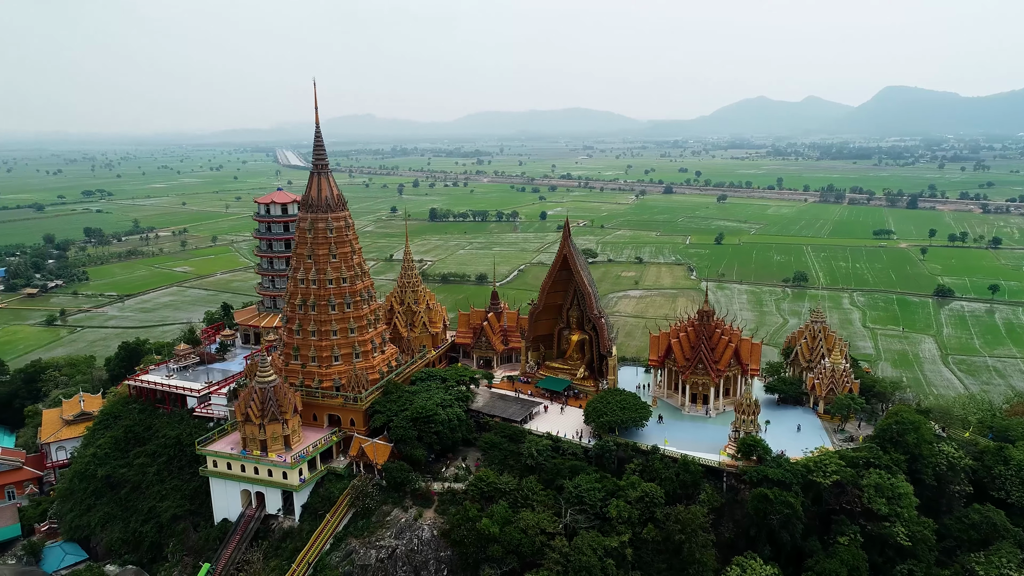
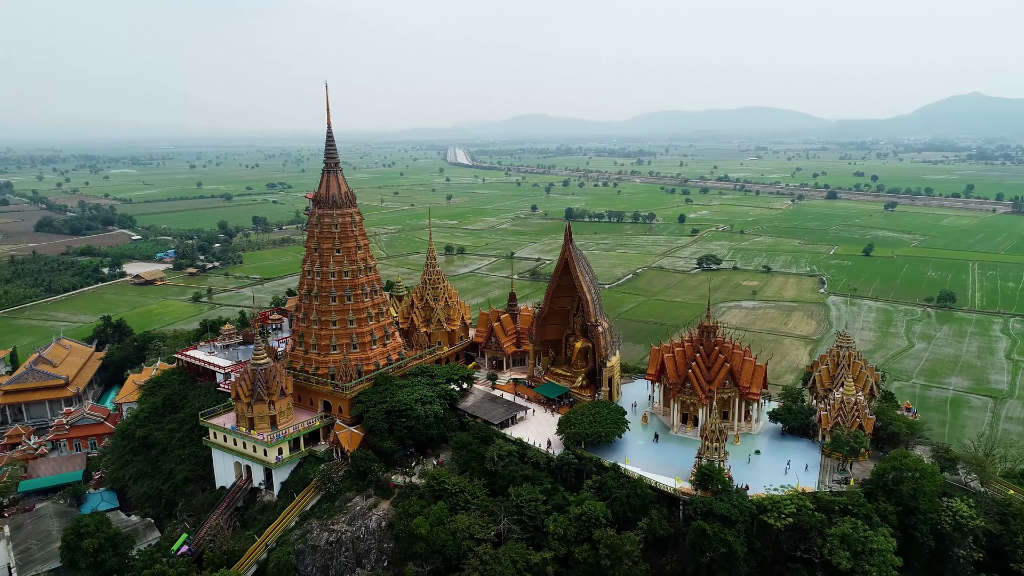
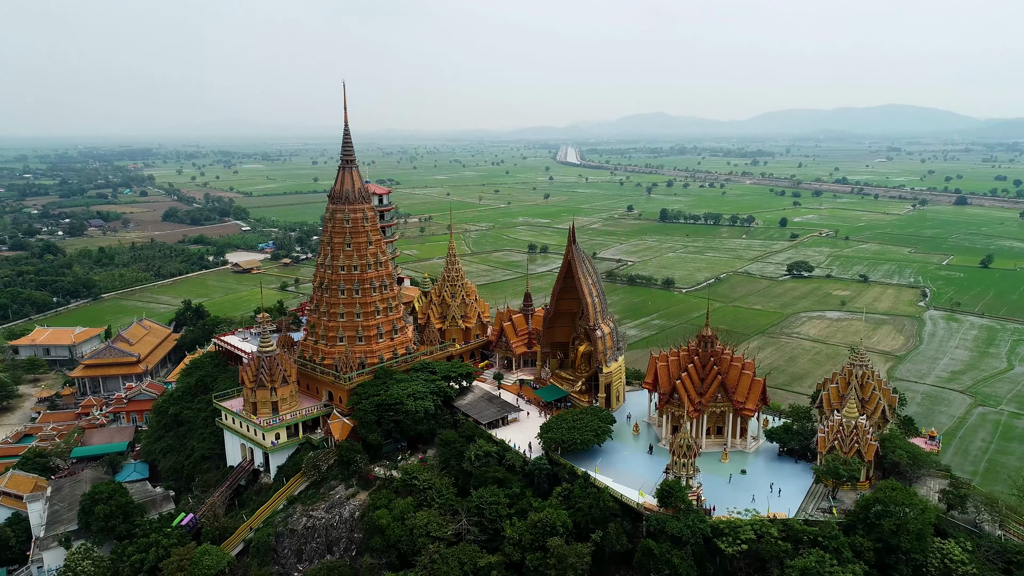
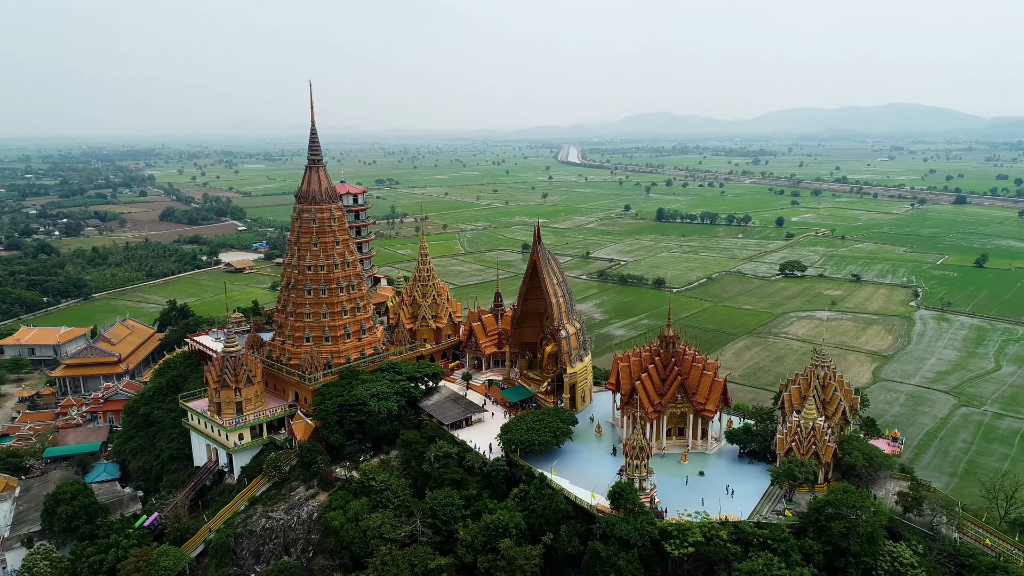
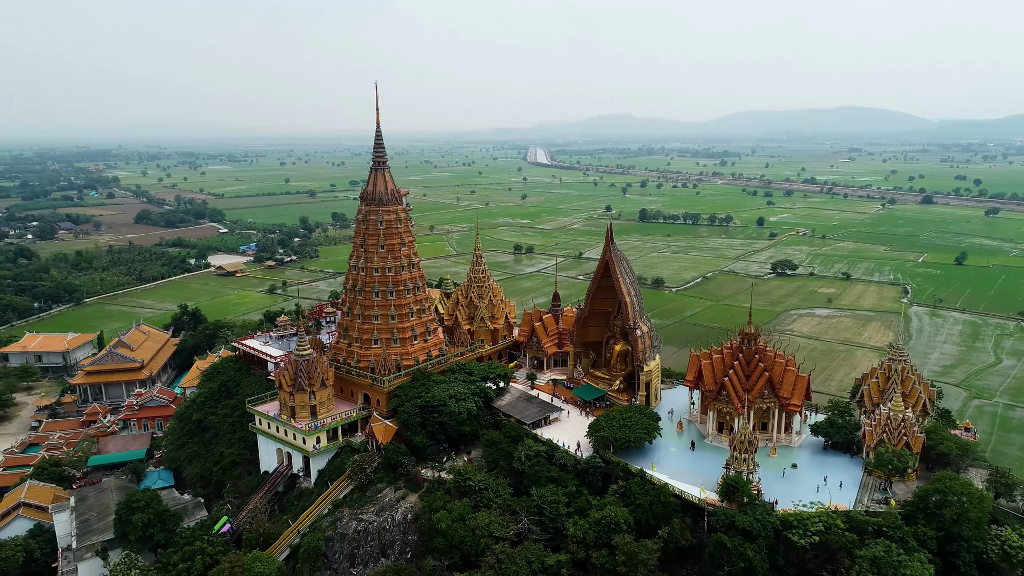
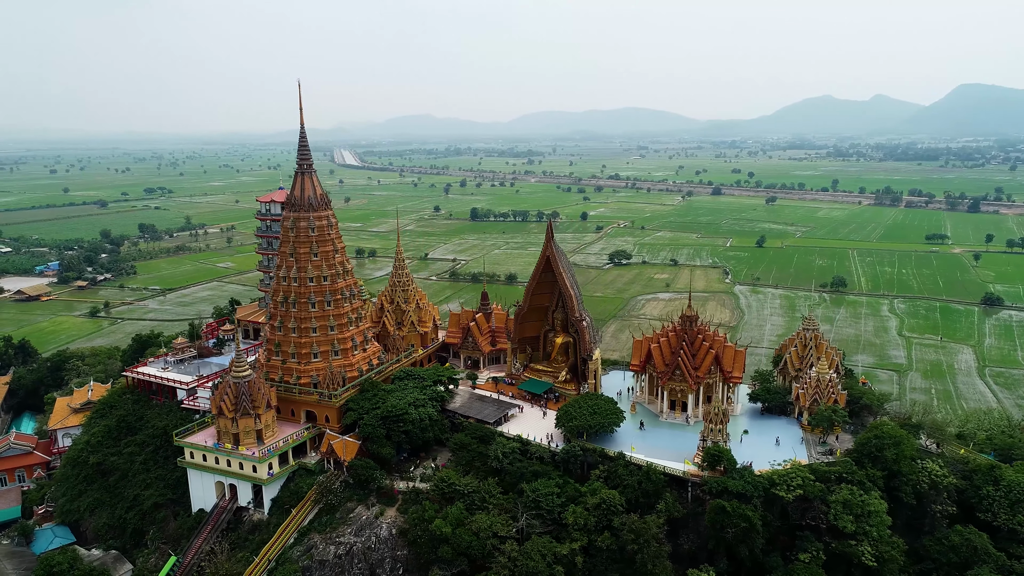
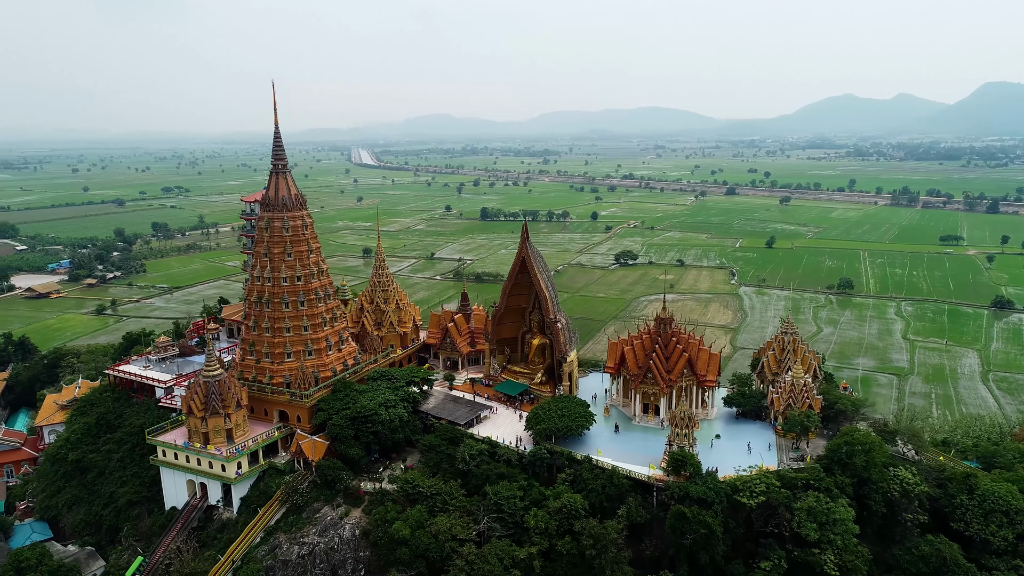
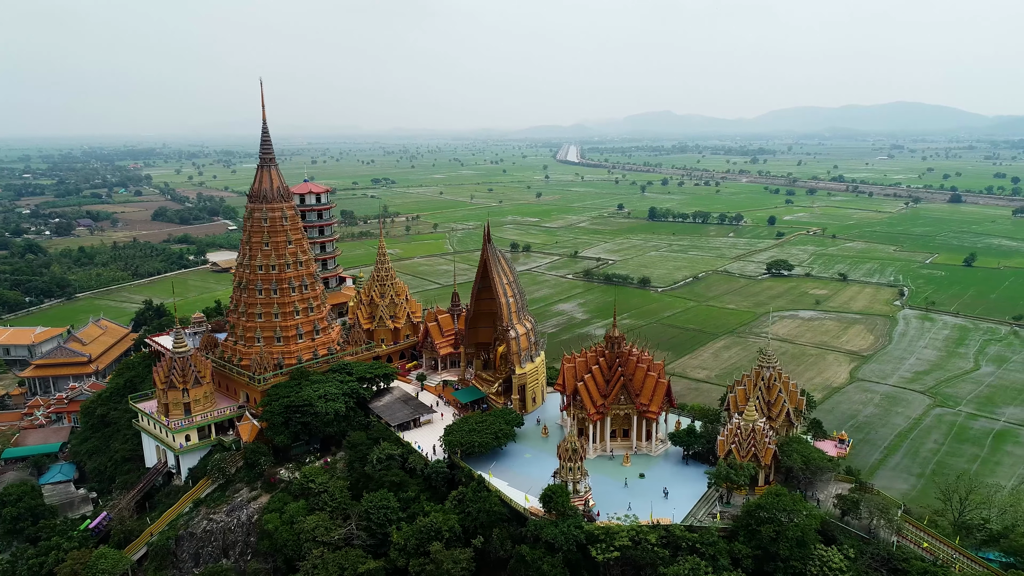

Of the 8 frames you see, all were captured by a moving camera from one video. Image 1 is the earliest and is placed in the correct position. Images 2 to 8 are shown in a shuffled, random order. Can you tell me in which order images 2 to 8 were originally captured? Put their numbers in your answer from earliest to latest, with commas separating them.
6, 7, 2, 5, 3, 4, 8
